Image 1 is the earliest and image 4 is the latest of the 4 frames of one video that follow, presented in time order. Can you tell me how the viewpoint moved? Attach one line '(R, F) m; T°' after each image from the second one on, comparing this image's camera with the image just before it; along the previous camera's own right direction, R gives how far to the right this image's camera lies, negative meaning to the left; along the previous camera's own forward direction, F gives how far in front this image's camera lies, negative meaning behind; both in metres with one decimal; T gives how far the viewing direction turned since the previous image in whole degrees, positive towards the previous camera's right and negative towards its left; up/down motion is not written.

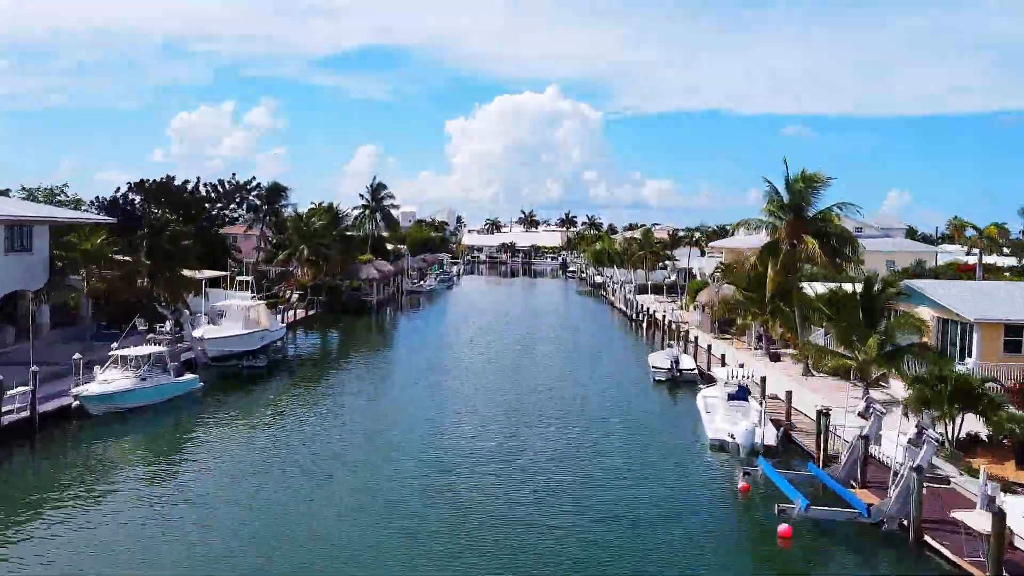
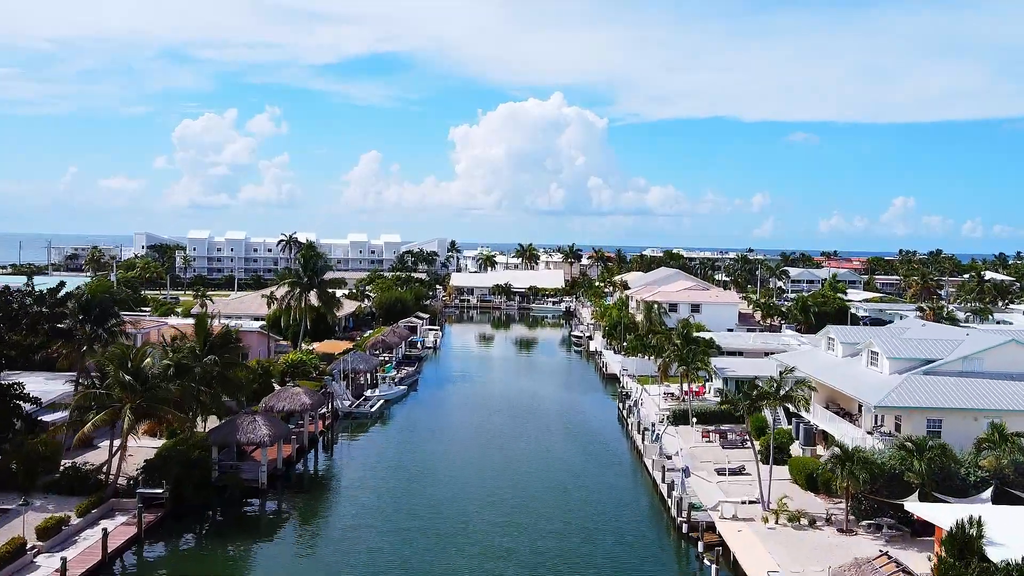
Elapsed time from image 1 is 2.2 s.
(+1.1, +19.5) m; 0°
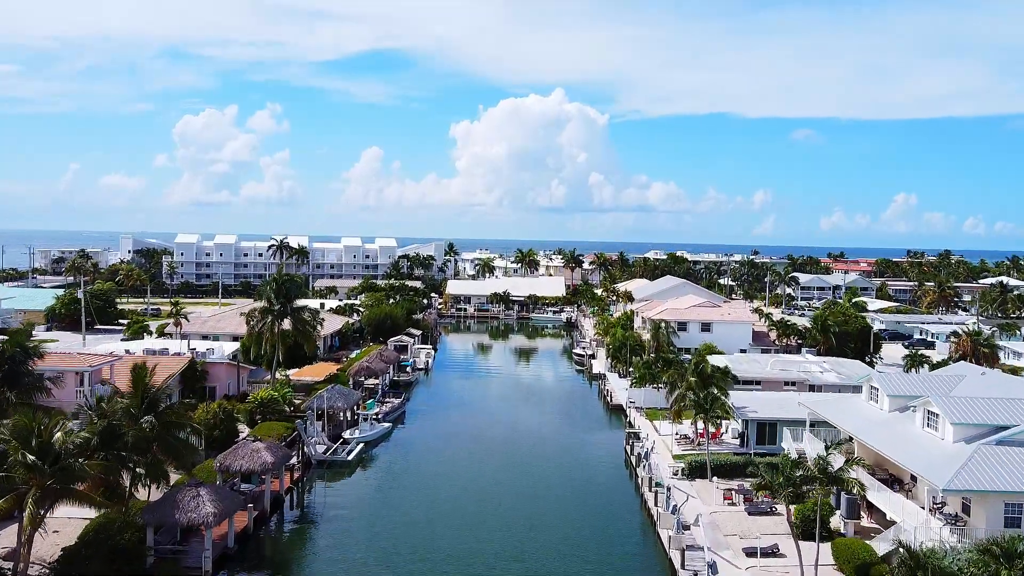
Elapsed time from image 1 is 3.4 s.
(+0.3, +5.2) m; 0°
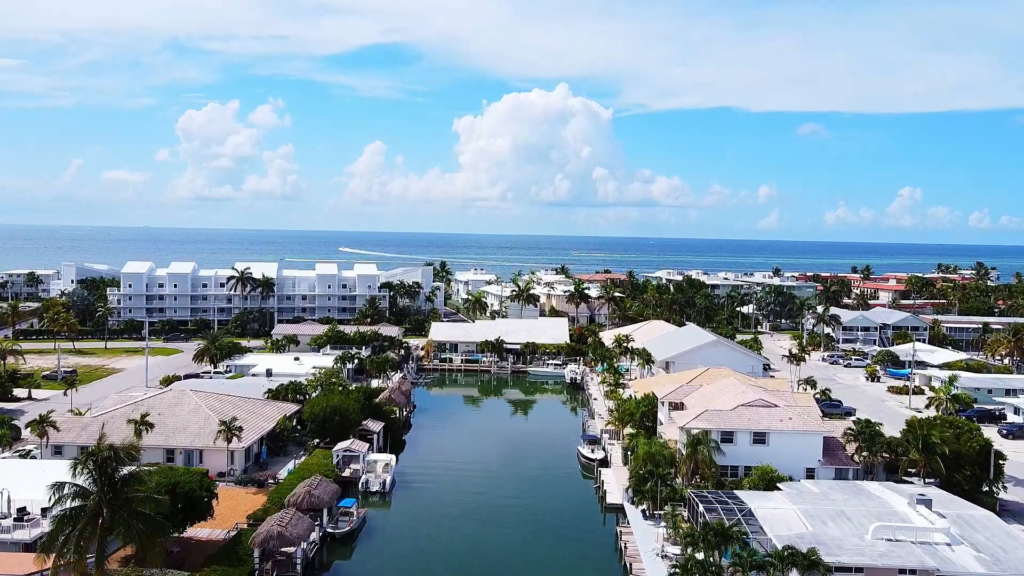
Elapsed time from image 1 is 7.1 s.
(+1.0, +18.5) m; 0°
